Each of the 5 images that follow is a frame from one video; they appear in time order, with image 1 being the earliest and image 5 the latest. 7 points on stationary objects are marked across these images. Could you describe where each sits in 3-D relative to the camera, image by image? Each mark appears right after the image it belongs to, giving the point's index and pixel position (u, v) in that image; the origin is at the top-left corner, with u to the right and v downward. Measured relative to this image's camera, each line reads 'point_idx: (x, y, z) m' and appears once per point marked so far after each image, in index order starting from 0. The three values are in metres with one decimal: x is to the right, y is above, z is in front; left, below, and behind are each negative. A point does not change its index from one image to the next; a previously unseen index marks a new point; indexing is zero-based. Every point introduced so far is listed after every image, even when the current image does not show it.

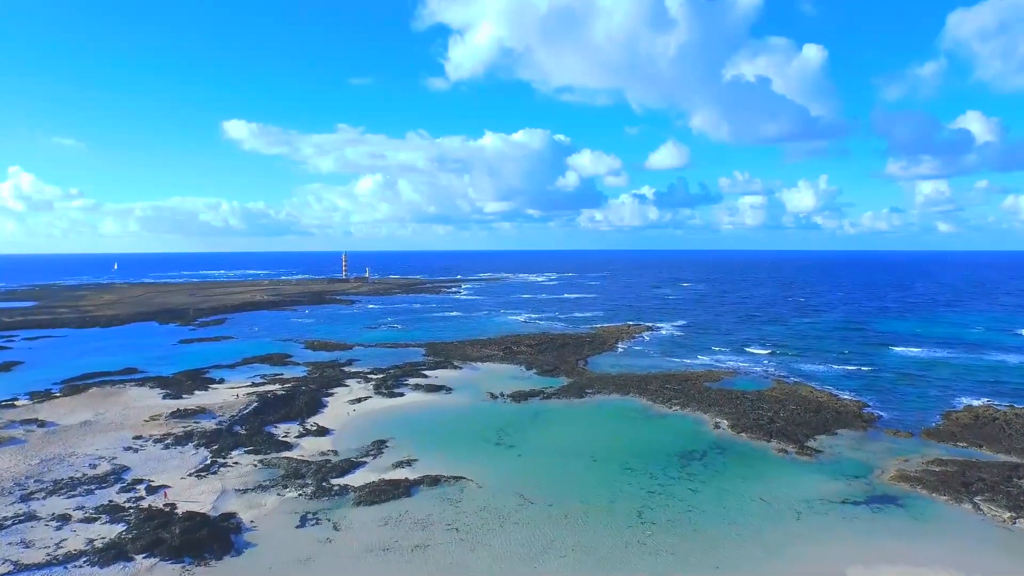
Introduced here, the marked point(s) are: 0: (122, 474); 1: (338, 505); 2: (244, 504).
0: (-14.6, -7.0, +19.8) m
1: (-6.1, -7.6, +18.4) m
2: (-9.3, -7.5, +18.4) m
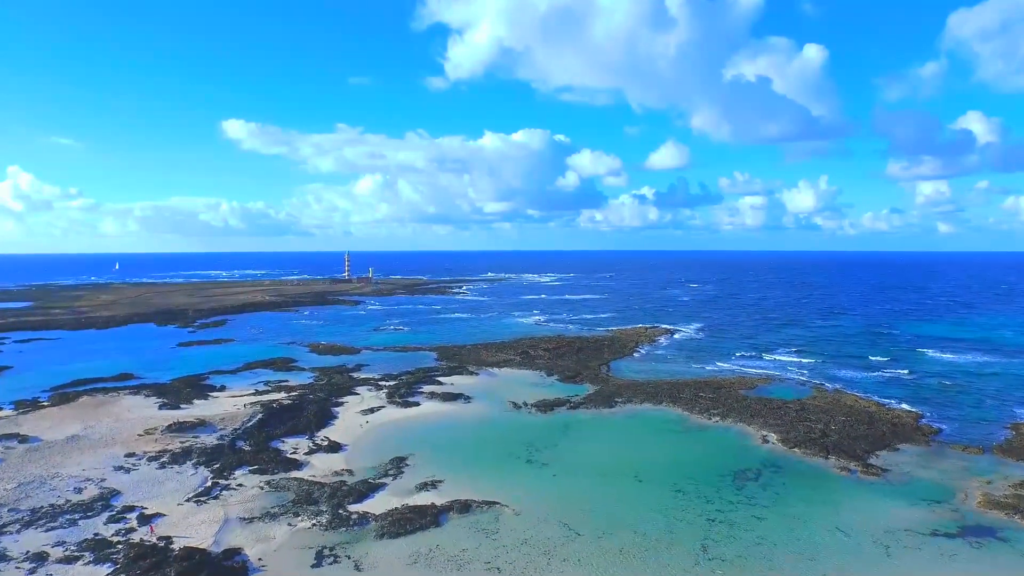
0: (-13.3, -7.0, +17.5) m
1: (-4.7, -7.6, +16.1) m
2: (-8.0, -7.6, +16.1) m
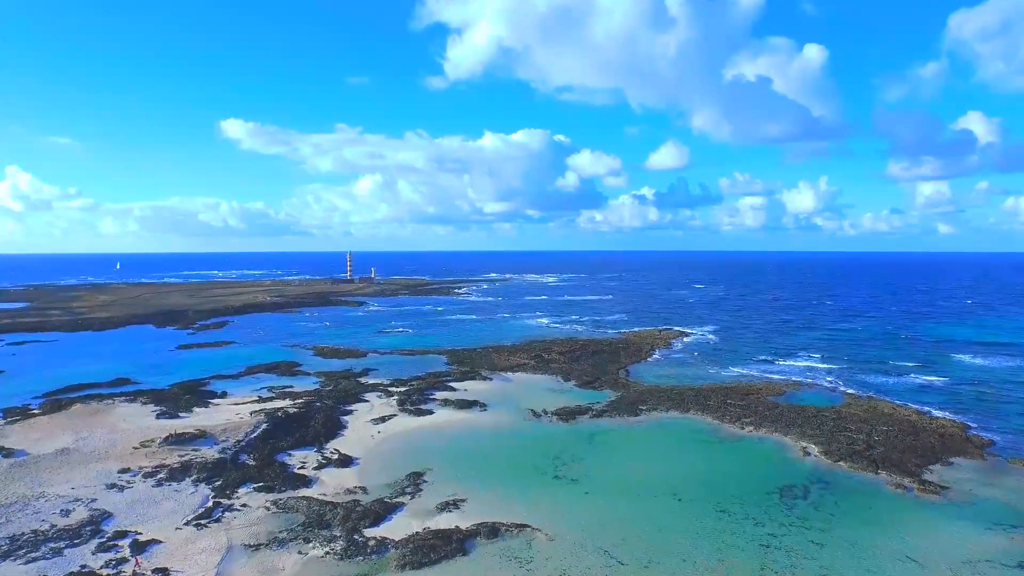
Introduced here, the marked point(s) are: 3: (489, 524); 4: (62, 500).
0: (-12.3, -7.1, +15.8) m
1: (-3.7, -7.7, +14.4) m
2: (-7.0, -7.6, +14.4) m
3: (-0.7, -7.4, +16.5) m
4: (-14.5, -6.8, +17.0) m
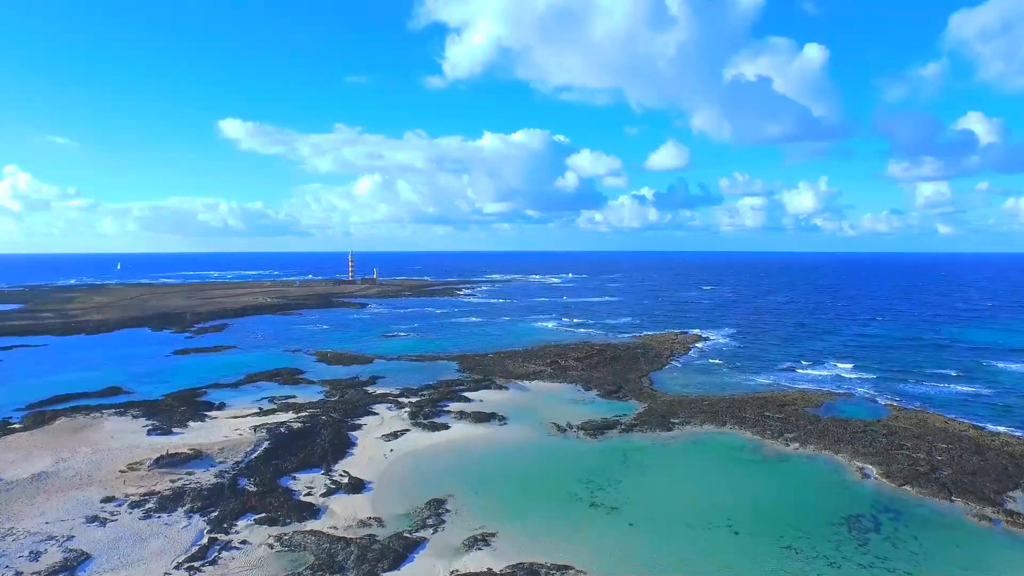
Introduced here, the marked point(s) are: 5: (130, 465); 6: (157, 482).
0: (-11.2, -7.2, +13.6) m
1: (-2.6, -7.8, +12.2) m
2: (-5.9, -7.8, +12.2) m
3: (+0.4, -7.5, +14.3) m
4: (-13.3, -7.0, +14.7) m
5: (-13.9, -6.5, +19.2) m
6: (-12.3, -6.7, +18.2) m
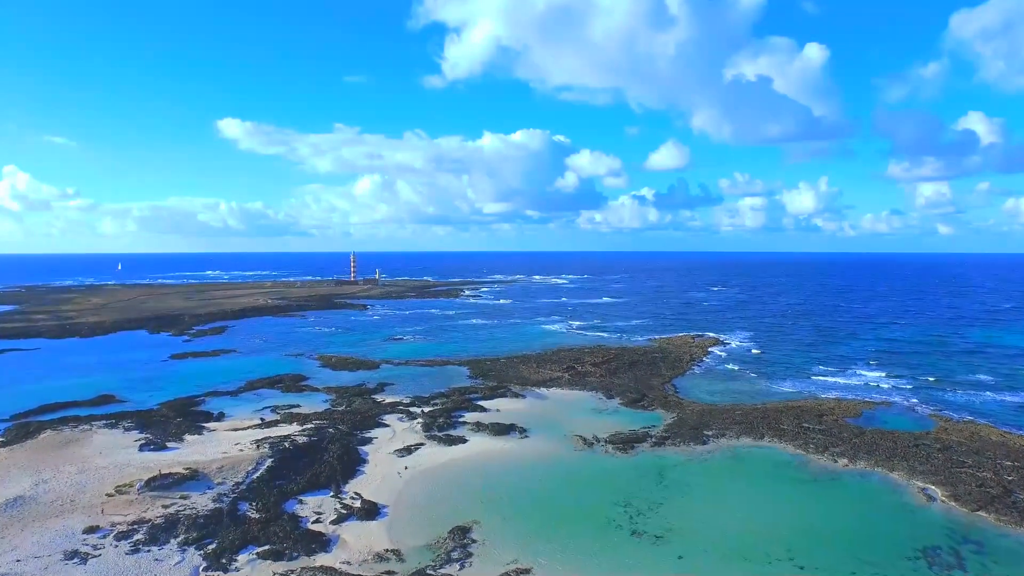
0: (-10.1, -7.3, +11.6) m
1: (-1.6, -7.9, +10.3) m
2: (-4.8, -7.9, +10.3) m
3: (+1.4, -7.6, +12.3) m
4: (-12.3, -7.1, +12.8) m
5: (-12.9, -6.6, +17.3) m
6: (-11.3, -6.8, +16.3) m
